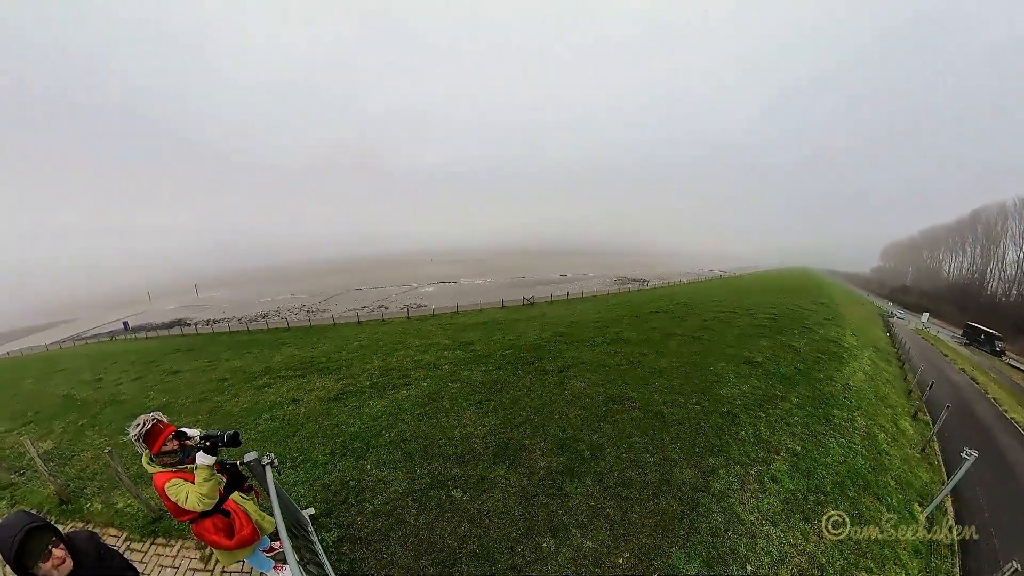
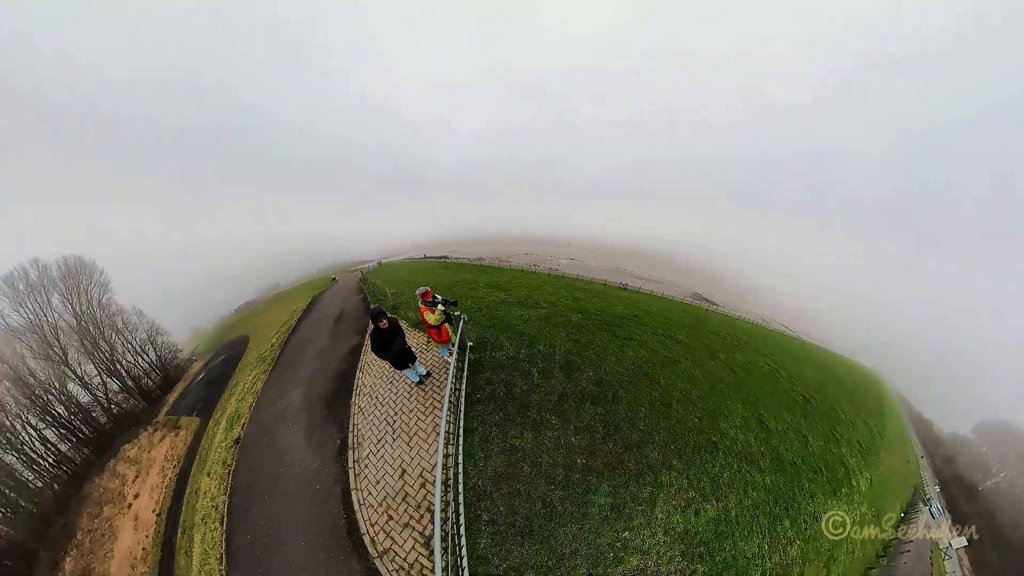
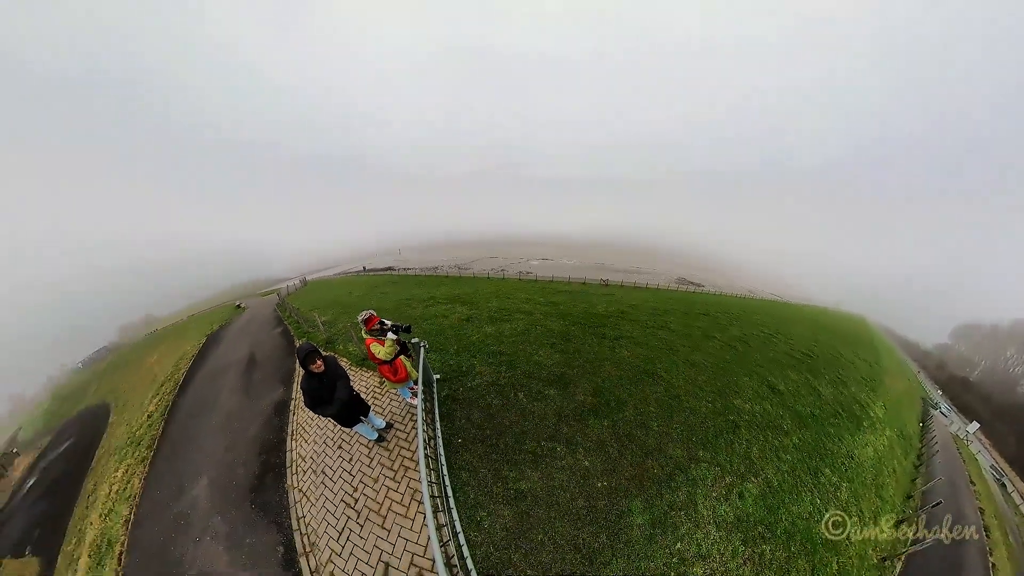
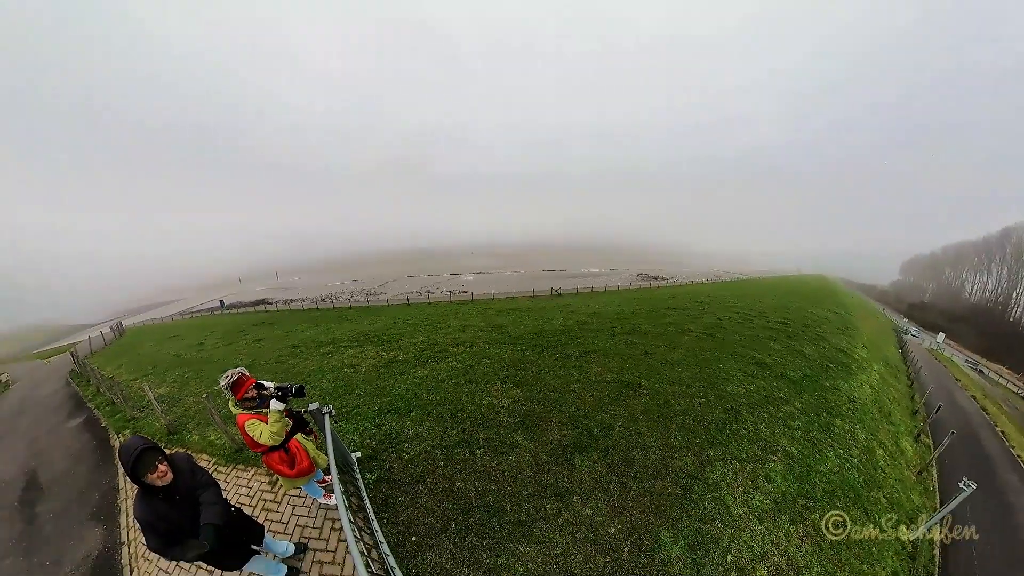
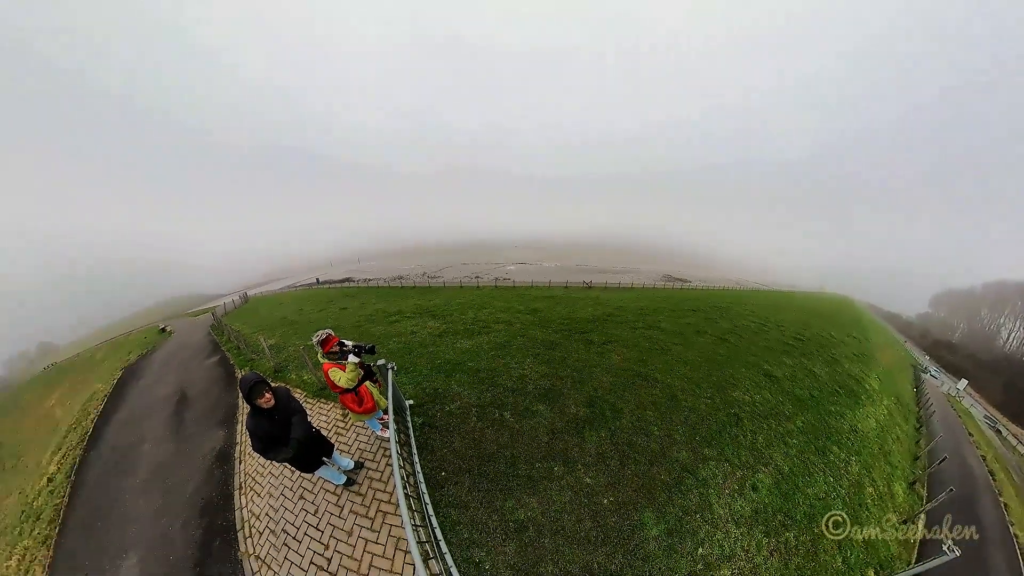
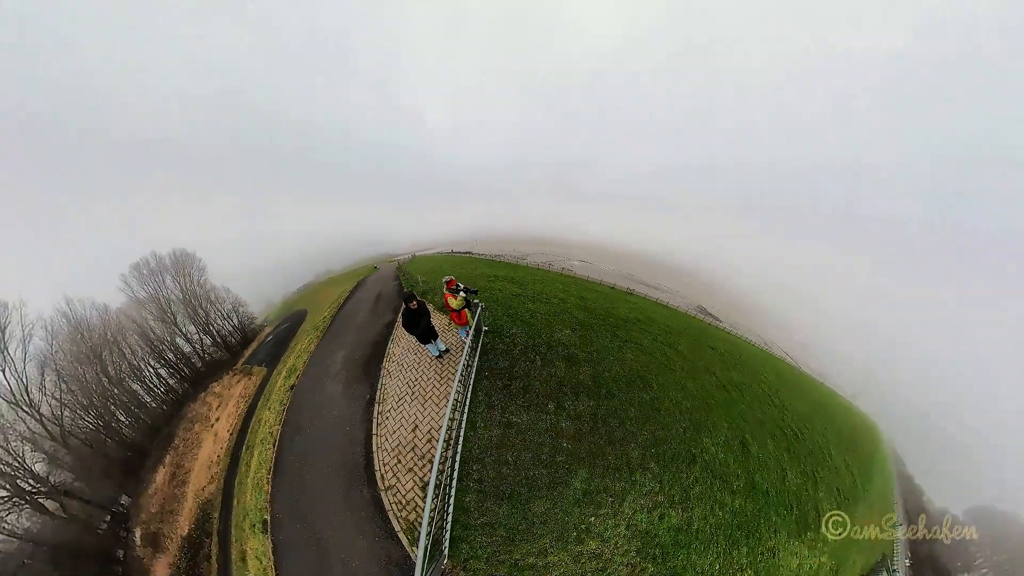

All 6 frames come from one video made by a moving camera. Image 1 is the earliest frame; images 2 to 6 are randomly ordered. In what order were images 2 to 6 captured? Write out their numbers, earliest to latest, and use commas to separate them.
4, 5, 3, 2, 6
